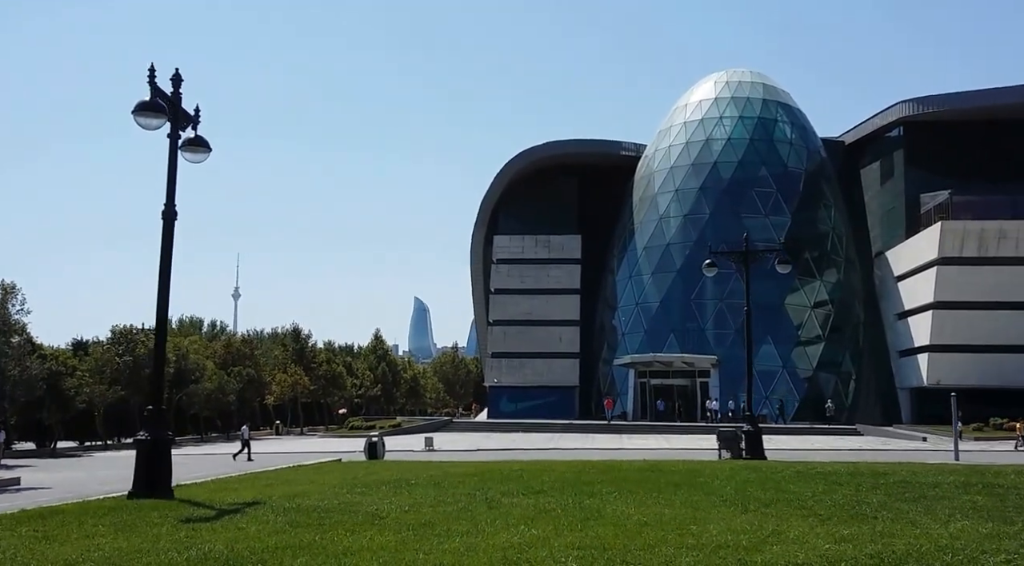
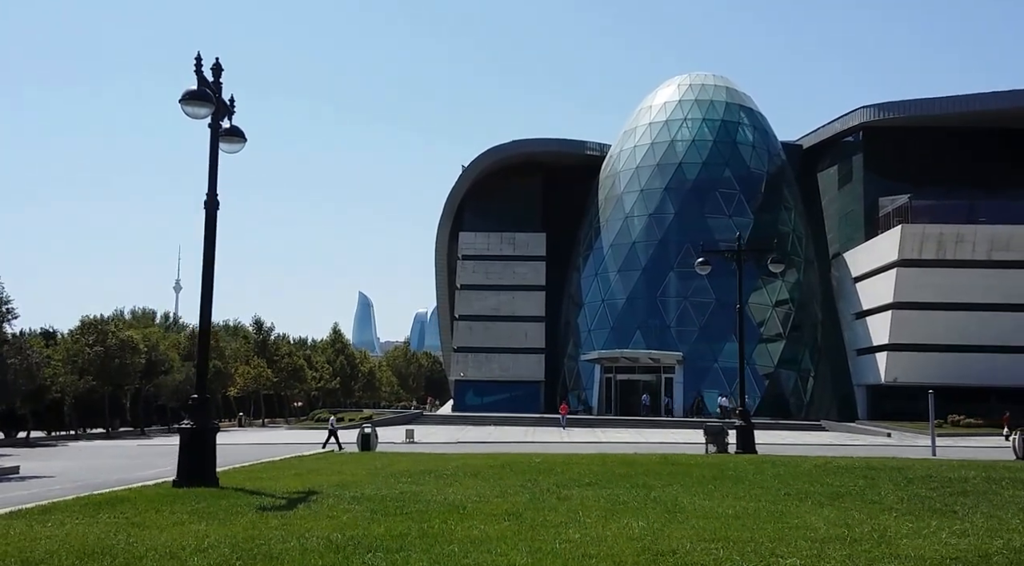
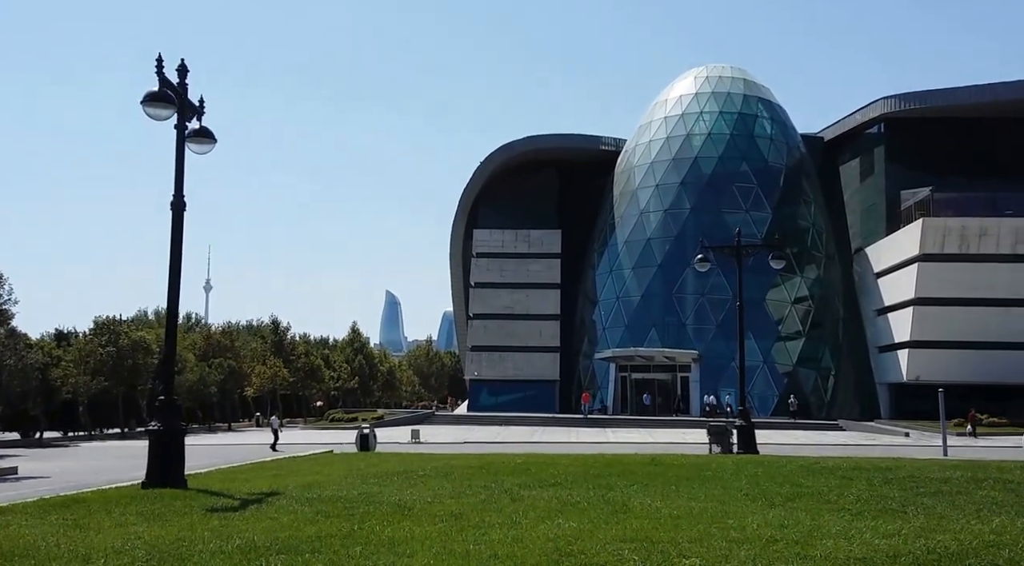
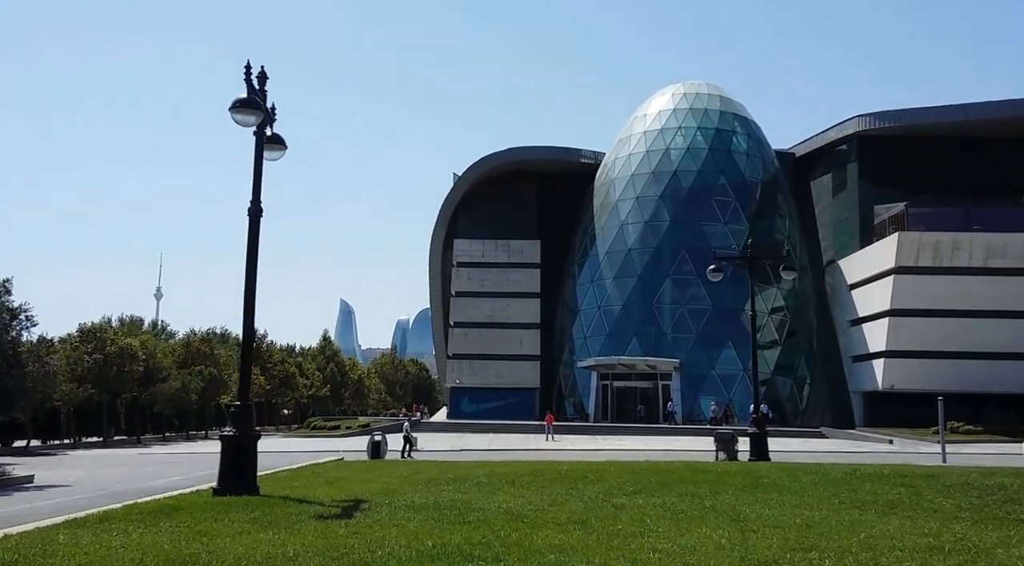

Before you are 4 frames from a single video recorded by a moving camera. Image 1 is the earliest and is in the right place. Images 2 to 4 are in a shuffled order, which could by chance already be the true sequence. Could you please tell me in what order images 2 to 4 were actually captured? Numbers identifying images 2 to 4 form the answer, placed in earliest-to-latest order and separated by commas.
3, 2, 4
